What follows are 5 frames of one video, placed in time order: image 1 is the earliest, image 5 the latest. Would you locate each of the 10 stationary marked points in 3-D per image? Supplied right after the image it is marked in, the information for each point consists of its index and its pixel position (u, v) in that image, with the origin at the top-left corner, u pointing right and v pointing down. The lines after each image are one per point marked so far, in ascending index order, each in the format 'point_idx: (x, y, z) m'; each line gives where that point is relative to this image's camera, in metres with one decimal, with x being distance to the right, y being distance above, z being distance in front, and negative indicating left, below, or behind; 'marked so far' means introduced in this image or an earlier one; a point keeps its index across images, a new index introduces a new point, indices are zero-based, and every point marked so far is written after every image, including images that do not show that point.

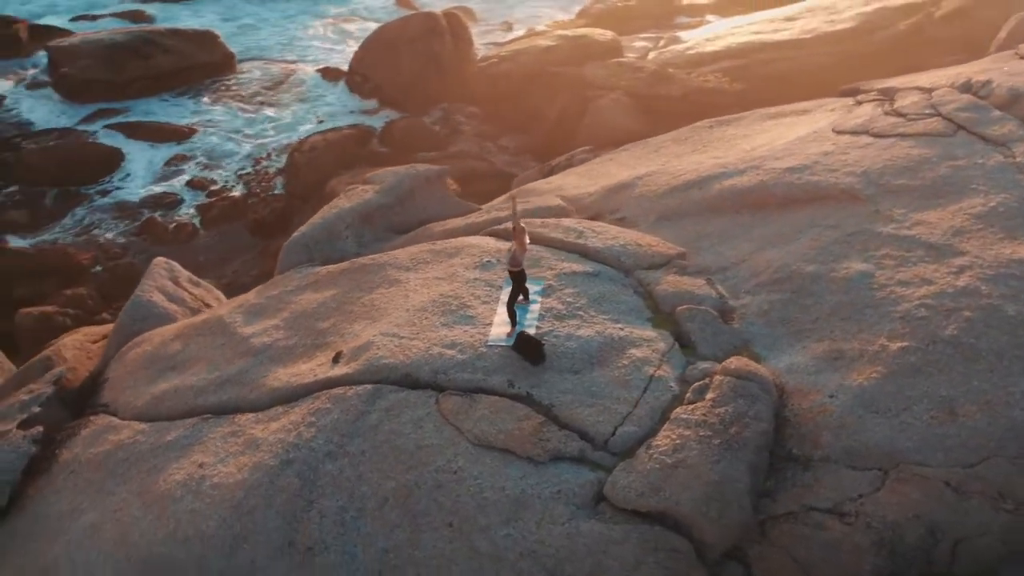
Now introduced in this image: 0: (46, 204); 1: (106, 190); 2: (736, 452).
0: (-5.1, +0.9, +12.0) m
1: (-4.6, +1.1, +12.4) m
2: (+1.0, -0.7, +4.9) m
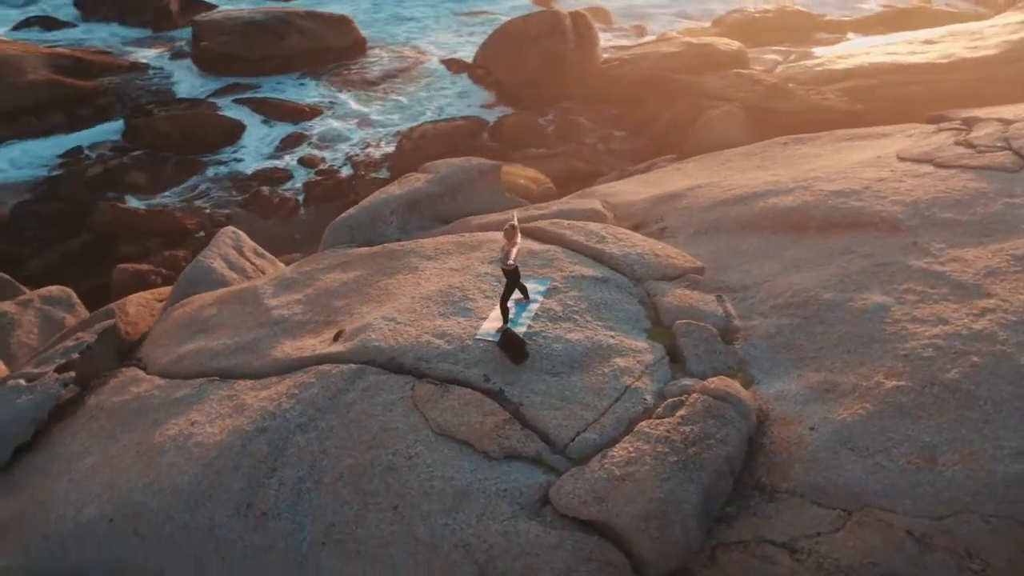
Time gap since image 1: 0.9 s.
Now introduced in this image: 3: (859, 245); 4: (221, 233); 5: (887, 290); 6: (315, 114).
0: (-4.0, +1.4, +12.7) m
1: (-3.4, +1.5, +13.0) m
2: (+0.8, -0.8, +4.7) m
3: (+2.0, +0.2, +6.3) m
4: (-2.3, +0.4, +8.4) m
5: (+2.0, 0.0, +5.8) m
6: (-2.5, +2.2, +14.0) m
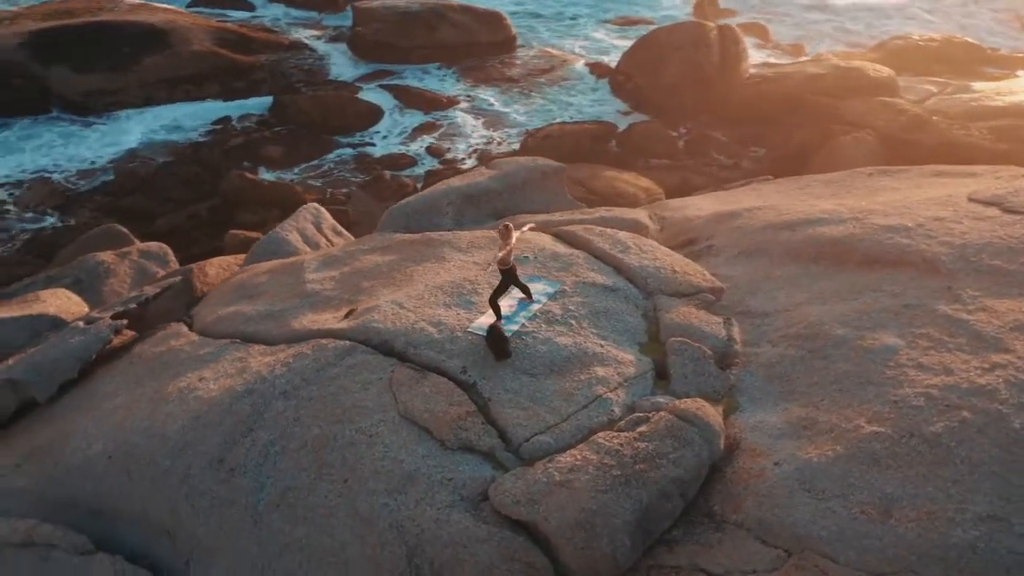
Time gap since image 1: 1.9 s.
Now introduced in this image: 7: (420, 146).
0: (-2.6, +1.7, +13.3) m
1: (-1.9, +1.8, +13.5) m
2: (+0.5, -0.9, +4.7) m
3: (+2.1, 0.0, +6.0) m
4: (-1.7, +0.6, +8.8) m
5: (+2.0, -0.2, +5.5) m
6: (-0.8, +2.4, +14.3) m
7: (-1.1, +1.8, +13.4) m
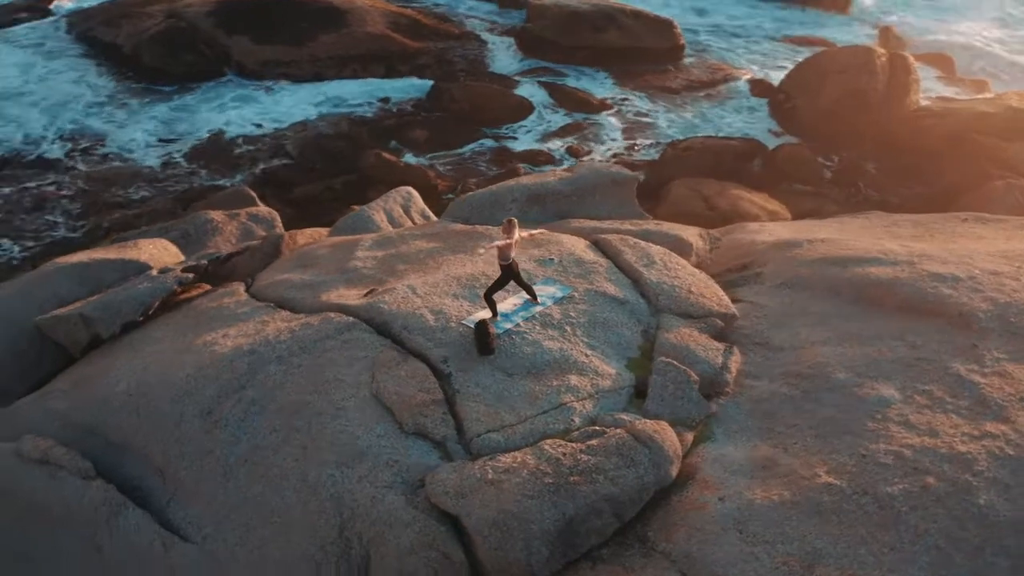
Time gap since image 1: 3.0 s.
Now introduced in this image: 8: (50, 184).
0: (-0.8, +2.0, +13.7) m
1: (-0.1, +1.9, +13.7) m
2: (+0.2, -0.9, +4.6) m
3: (+2.1, -0.2, +5.6) m
4: (-1.0, +0.8, +9.1) m
5: (+1.9, -0.5, +5.2) m
6: (+1.2, +2.4, +14.3) m
7: (+0.6, +1.8, +13.5) m
8: (-5.3, +1.2, +12.6) m
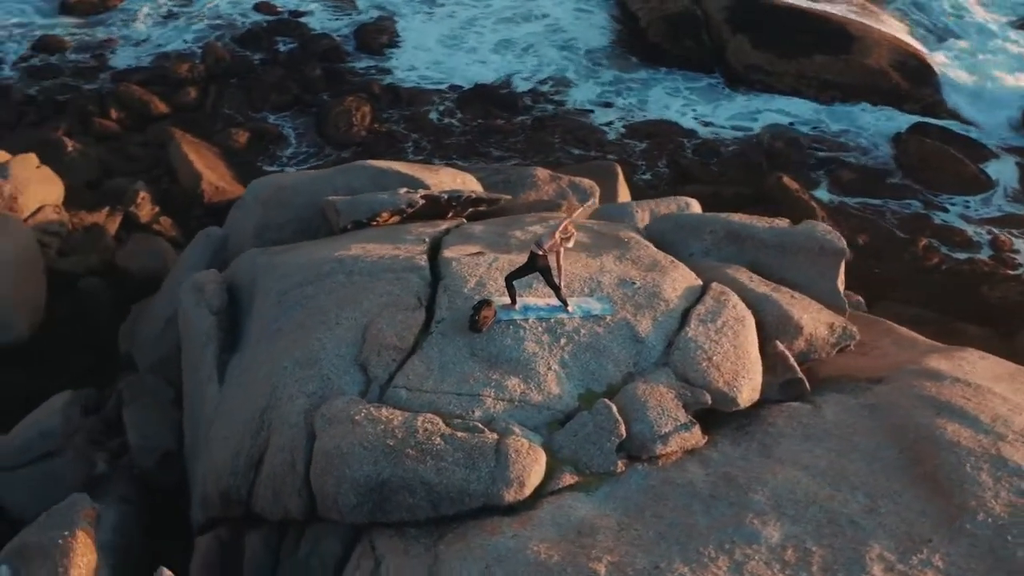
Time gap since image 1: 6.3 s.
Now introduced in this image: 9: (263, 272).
0: (+4.3, +1.3, +12.8) m
1: (+4.8, +1.0, +12.5) m
2: (-0.6, -0.8, +4.9) m
3: (+1.6, -0.9, +4.6) m
4: (+1.4, +0.7, +9.1) m
5: (+1.1, -1.0, +4.4) m
6: (+6.3, +0.9, +12.3) m
7: (+5.2, +0.6, +11.9) m
8: (-0.1, +2.2, +14.3) m
9: (-1.7, +0.1, +7.3) m
